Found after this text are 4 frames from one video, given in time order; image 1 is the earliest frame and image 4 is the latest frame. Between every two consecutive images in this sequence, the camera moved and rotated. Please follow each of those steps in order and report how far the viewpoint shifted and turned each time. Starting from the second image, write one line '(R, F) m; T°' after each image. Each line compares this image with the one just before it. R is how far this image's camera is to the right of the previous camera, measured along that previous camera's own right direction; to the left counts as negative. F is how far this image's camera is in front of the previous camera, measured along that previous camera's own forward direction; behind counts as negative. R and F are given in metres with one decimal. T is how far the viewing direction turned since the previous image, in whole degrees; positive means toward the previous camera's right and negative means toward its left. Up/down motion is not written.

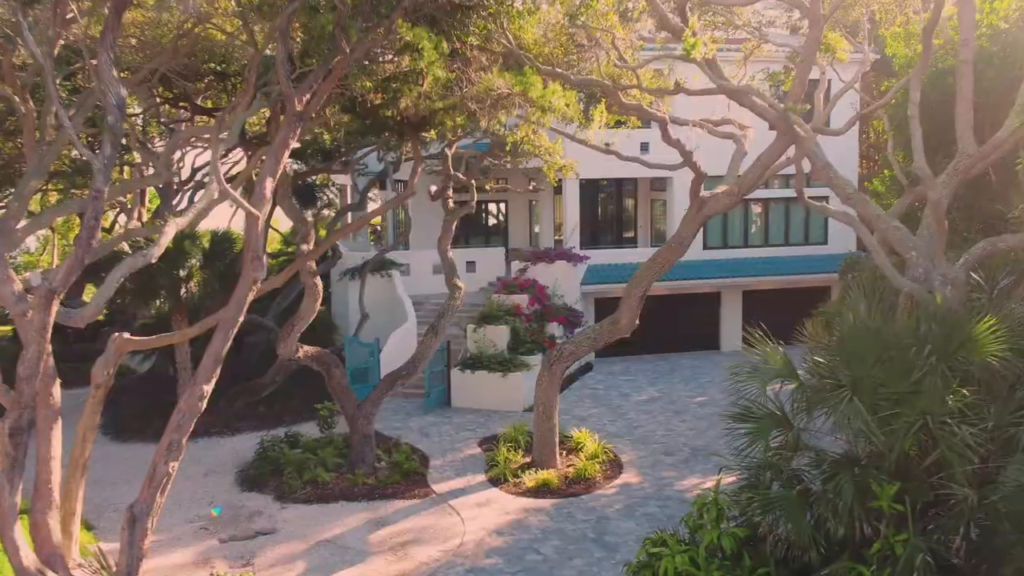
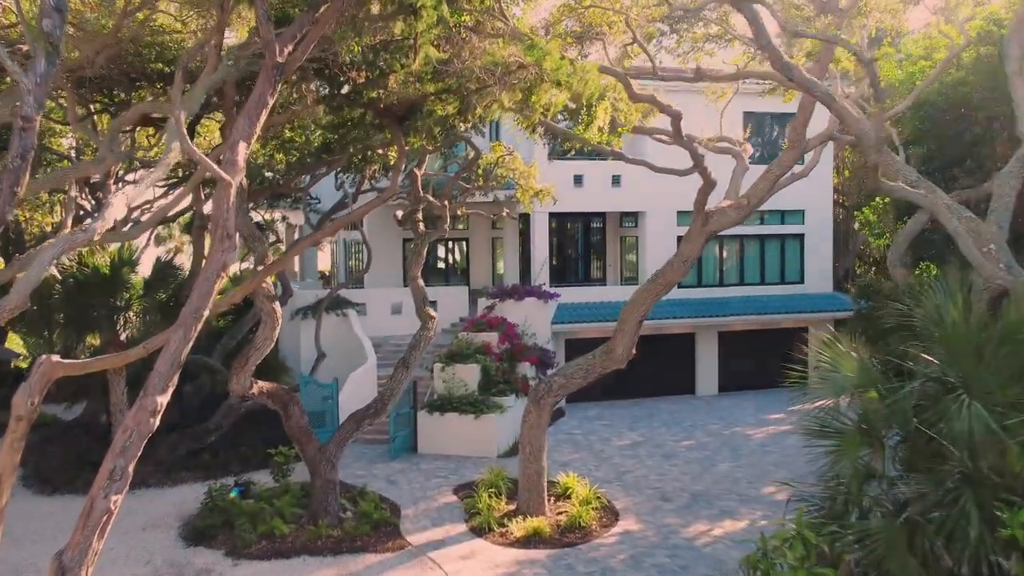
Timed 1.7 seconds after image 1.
(-0.7, +1.5) m; +4°
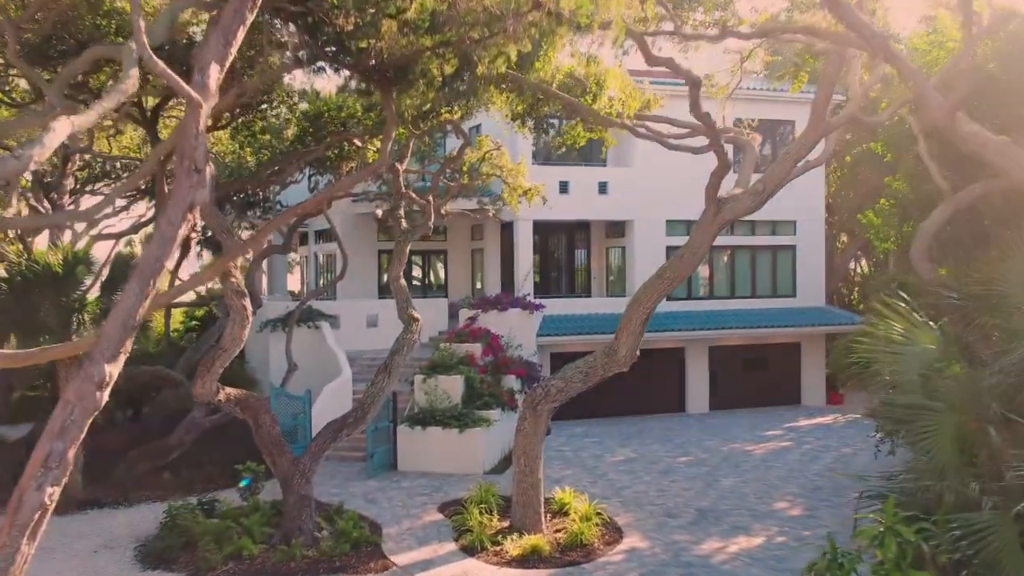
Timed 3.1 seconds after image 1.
(-0.4, +1.1) m; +2°
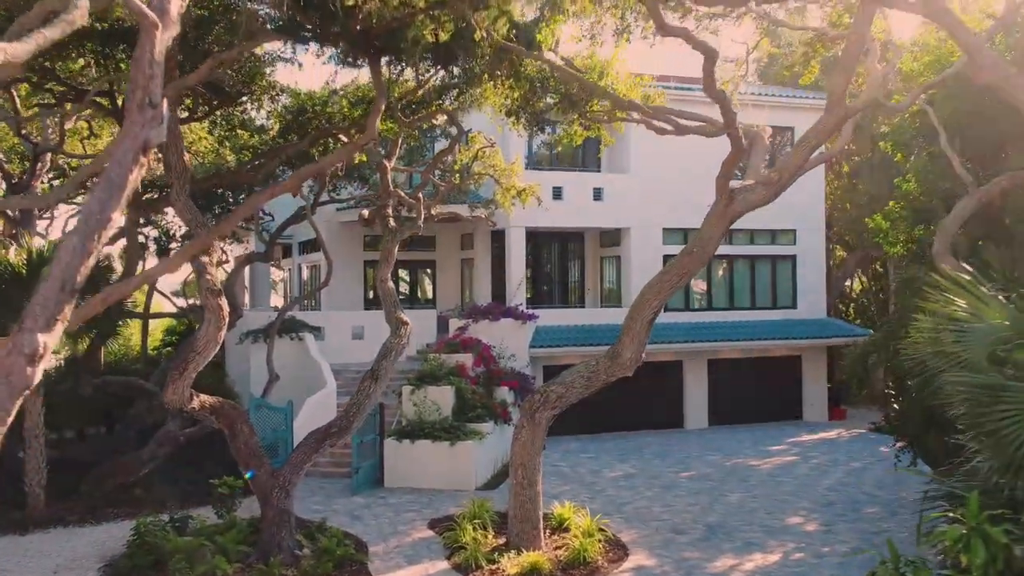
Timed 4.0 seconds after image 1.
(-0.1, +0.8) m; +1°
